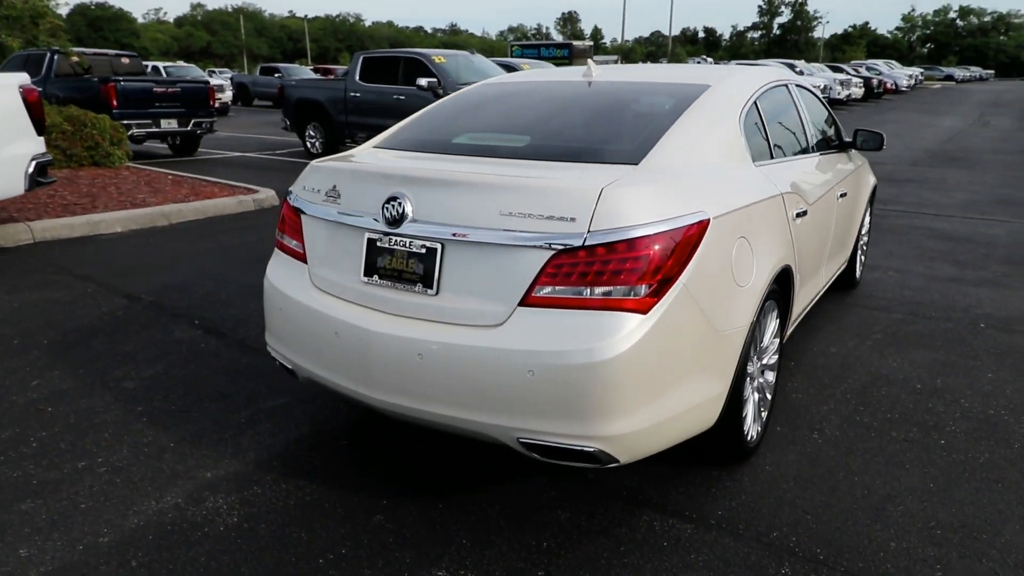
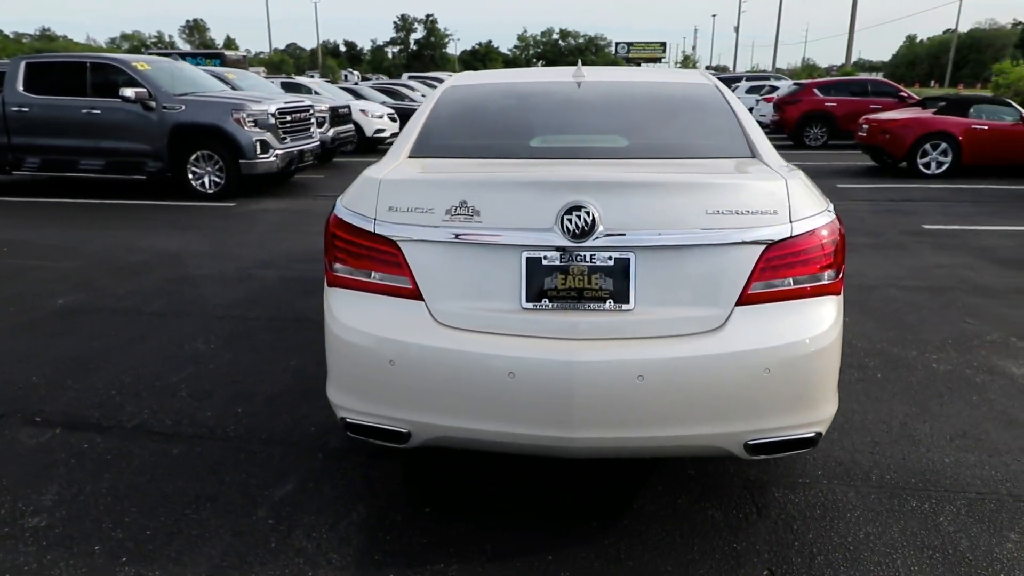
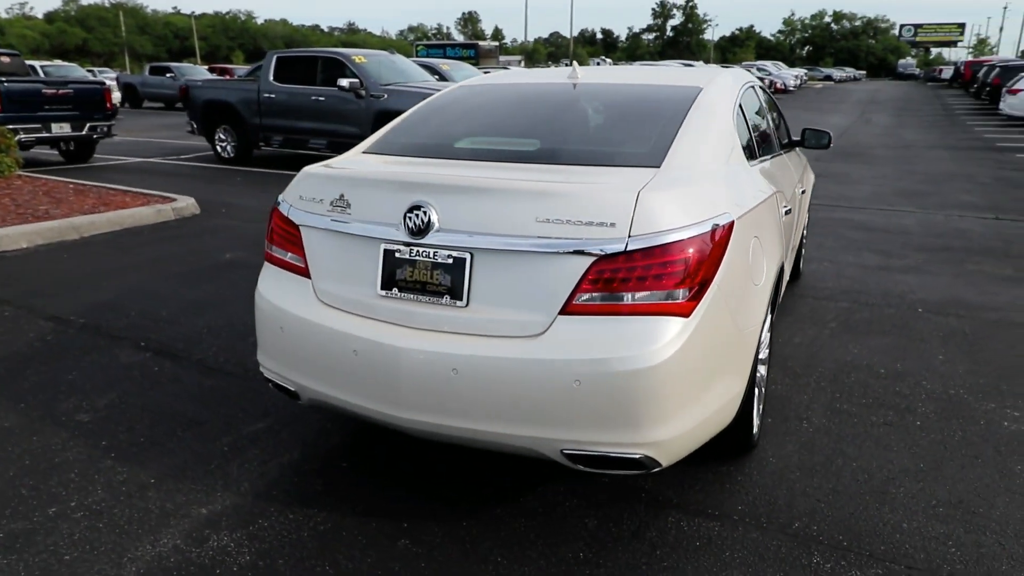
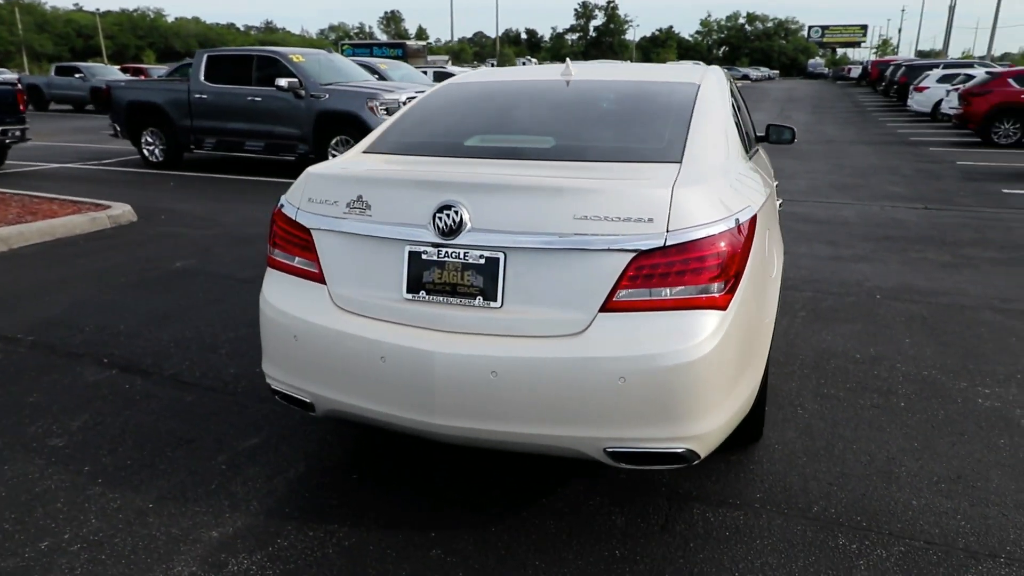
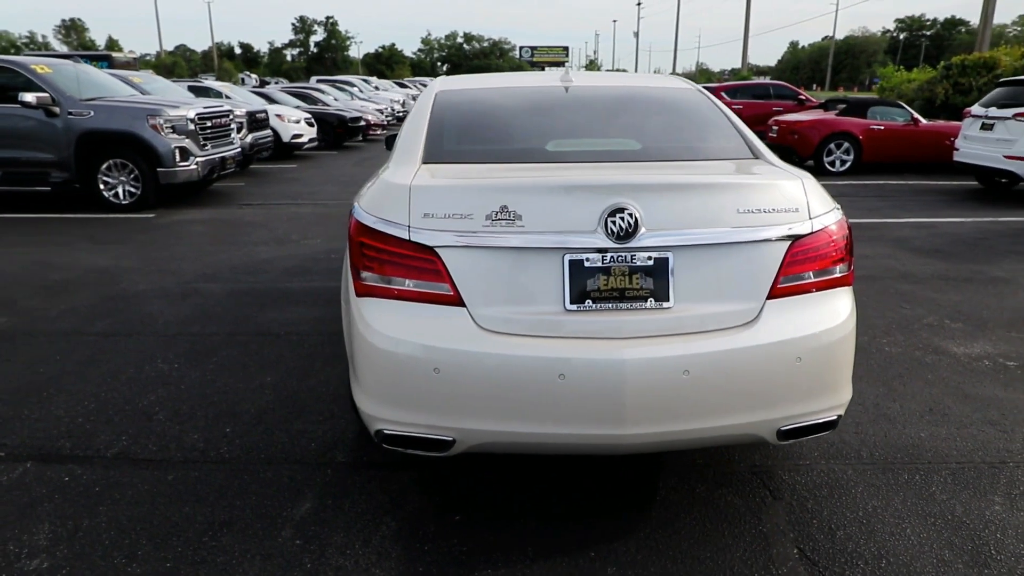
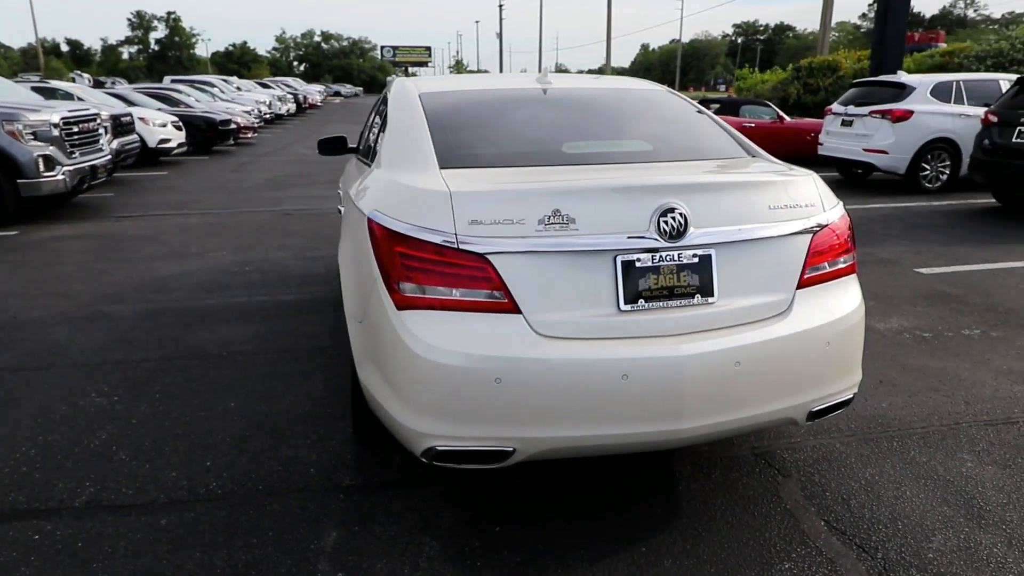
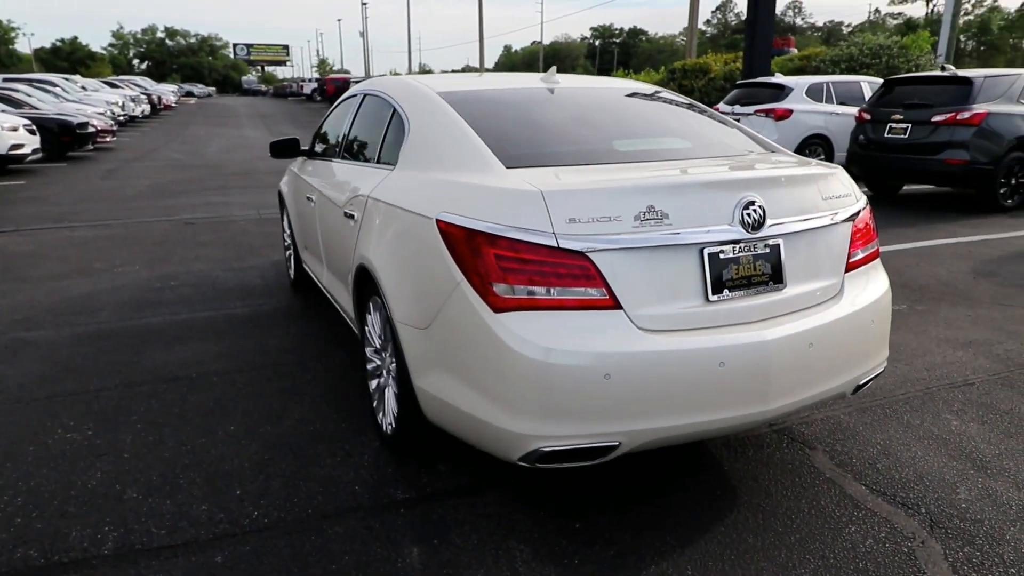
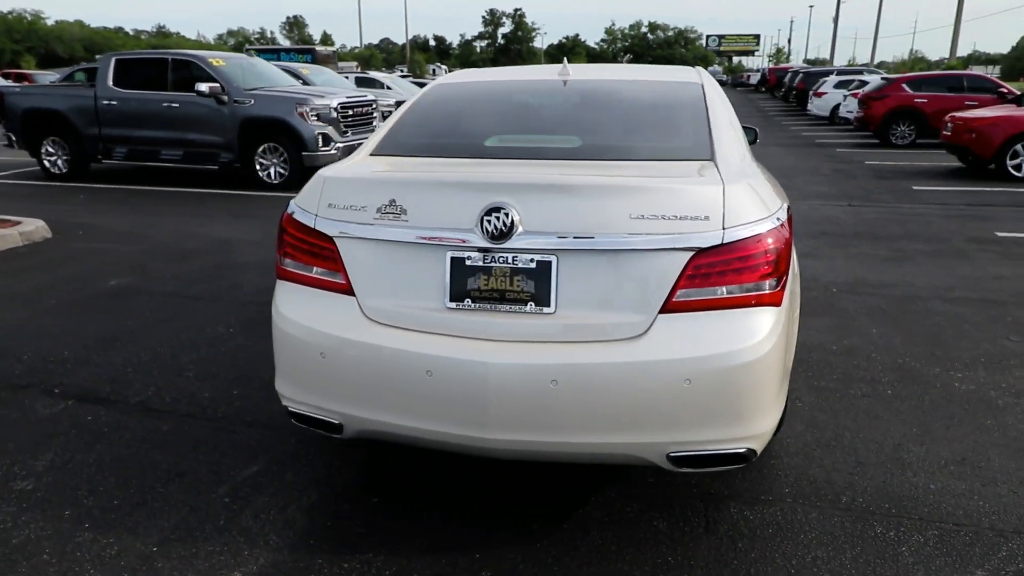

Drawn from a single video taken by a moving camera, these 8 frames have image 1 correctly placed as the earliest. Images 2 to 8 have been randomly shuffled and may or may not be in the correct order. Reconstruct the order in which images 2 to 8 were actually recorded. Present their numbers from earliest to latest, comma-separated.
3, 4, 8, 2, 5, 6, 7
